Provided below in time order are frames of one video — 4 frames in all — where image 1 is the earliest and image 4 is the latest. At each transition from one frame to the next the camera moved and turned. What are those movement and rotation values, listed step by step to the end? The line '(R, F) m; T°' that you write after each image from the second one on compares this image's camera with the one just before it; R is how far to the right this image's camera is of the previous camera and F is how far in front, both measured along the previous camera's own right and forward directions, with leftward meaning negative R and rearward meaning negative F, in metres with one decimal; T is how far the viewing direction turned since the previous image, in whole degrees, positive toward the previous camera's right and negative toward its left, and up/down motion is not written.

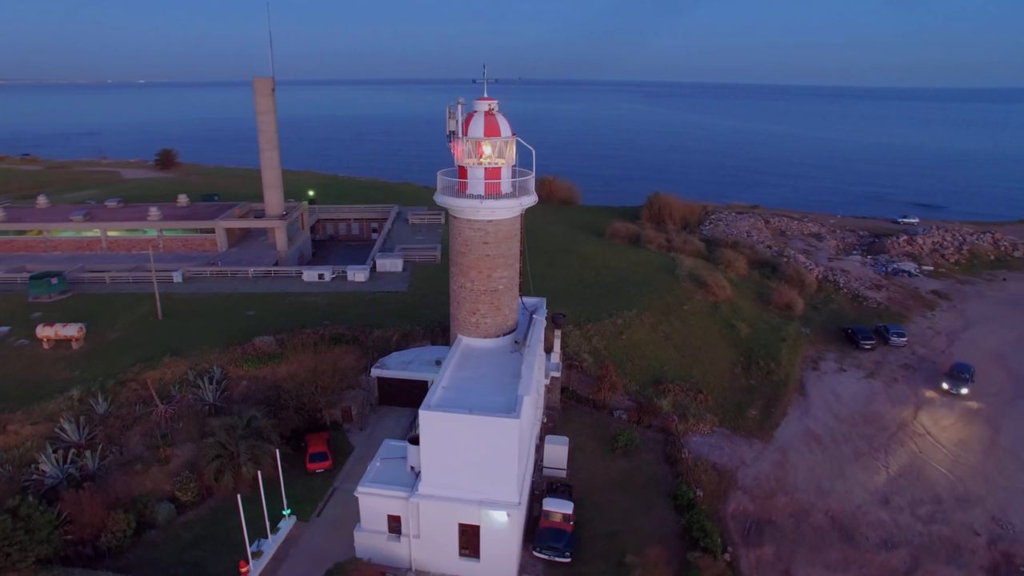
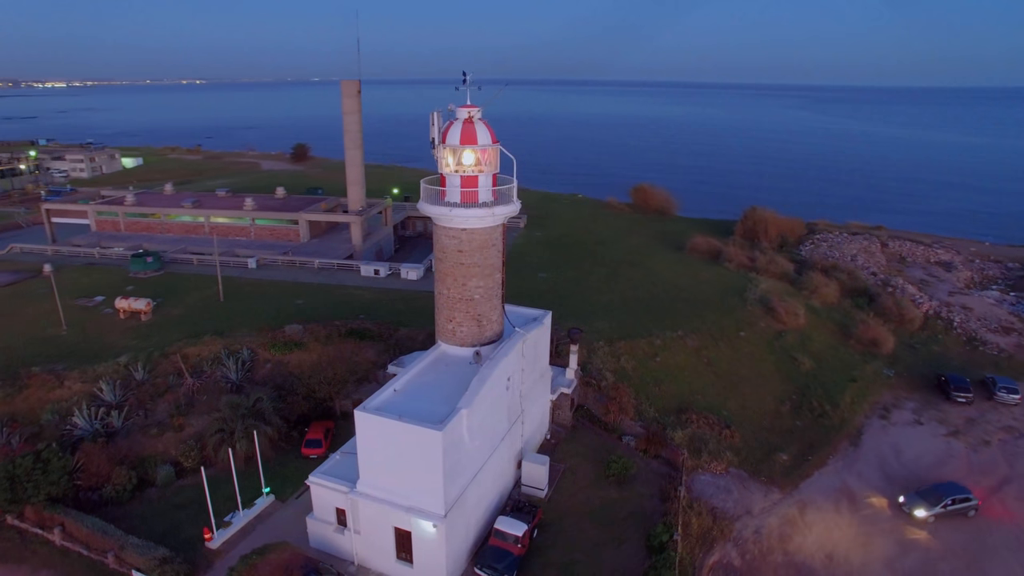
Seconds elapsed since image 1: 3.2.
(+3.7, +0.5) m; -12°
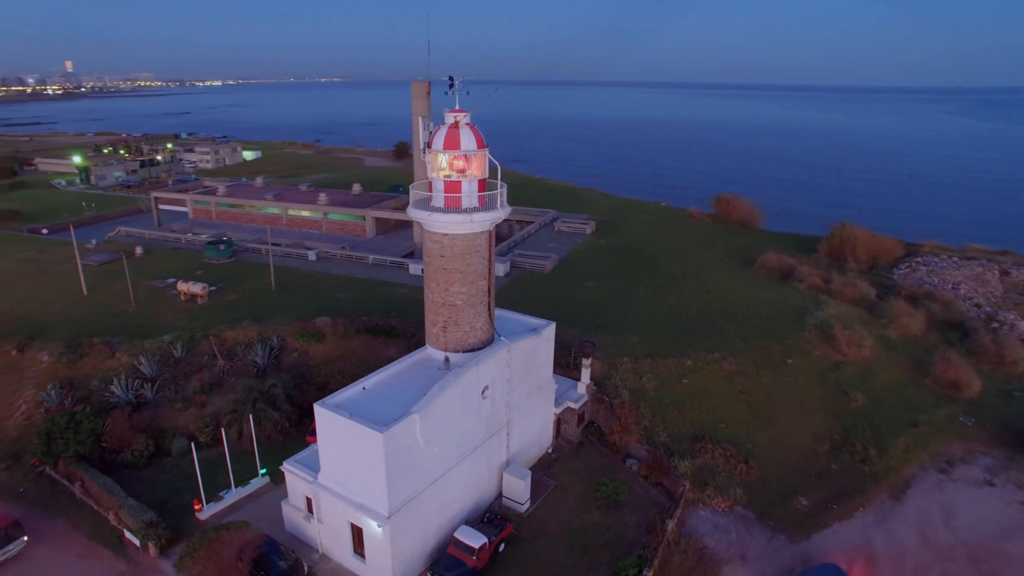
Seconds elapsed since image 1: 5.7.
(+3.1, +0.4) m; -10°
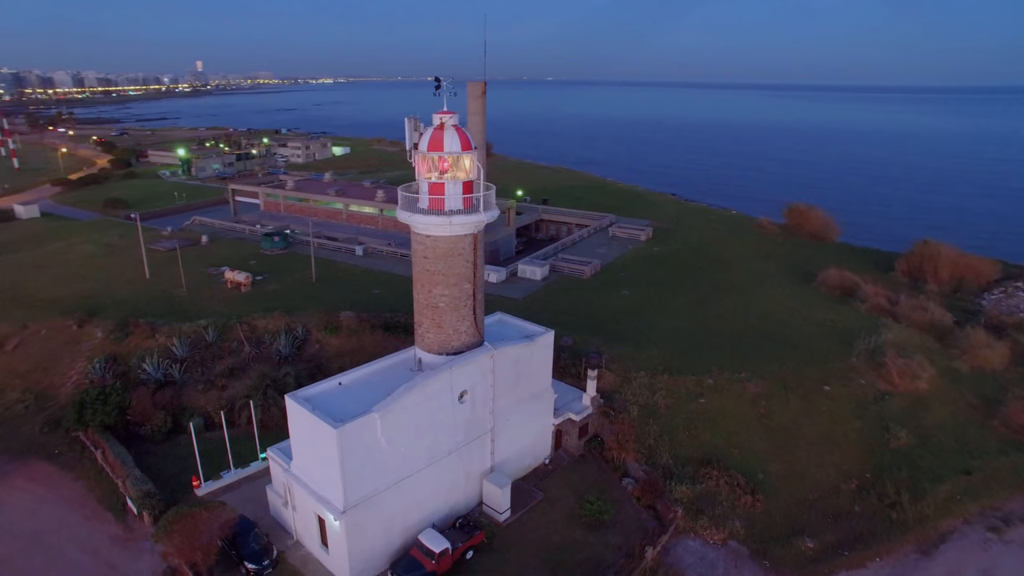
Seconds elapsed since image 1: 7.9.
(+2.8, +0.3) m; -8°
